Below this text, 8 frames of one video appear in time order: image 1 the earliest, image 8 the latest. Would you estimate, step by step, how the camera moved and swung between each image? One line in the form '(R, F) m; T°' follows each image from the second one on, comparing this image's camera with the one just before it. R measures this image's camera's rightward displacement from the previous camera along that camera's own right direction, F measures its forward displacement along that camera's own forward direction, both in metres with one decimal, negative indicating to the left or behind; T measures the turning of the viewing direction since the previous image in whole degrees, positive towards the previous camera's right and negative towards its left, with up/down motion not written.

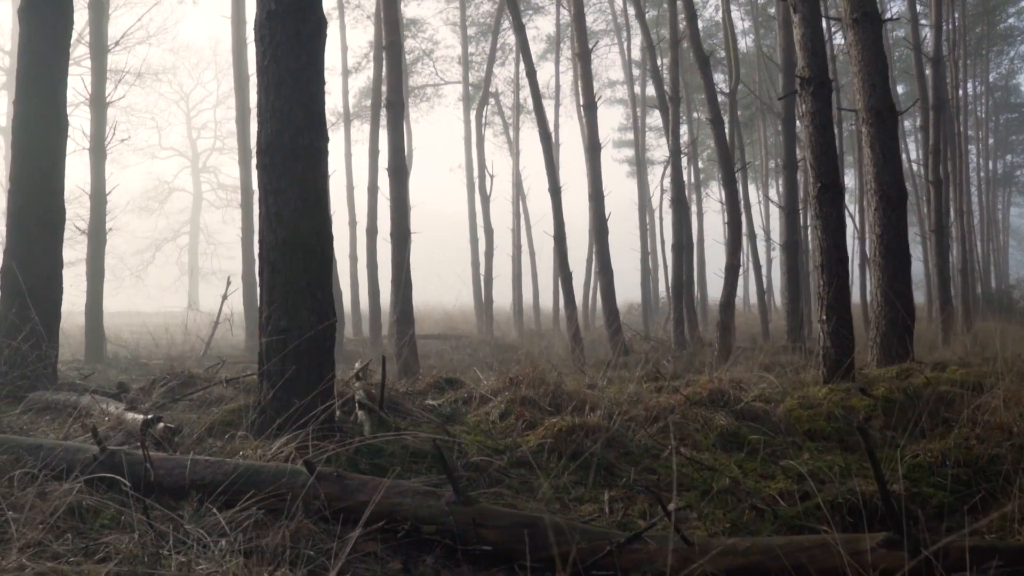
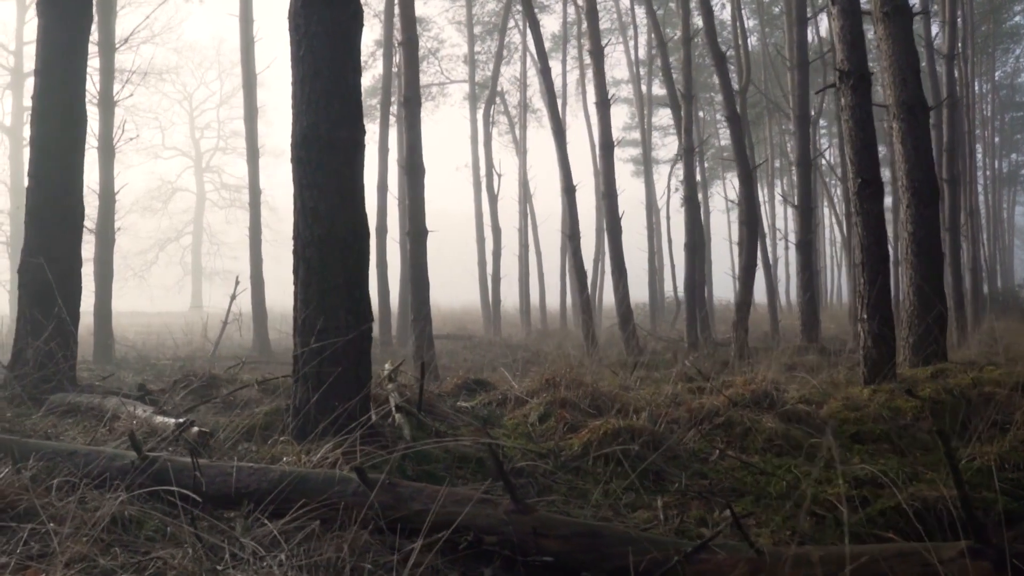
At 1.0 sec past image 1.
(-0.3, +0.2) m; 0°
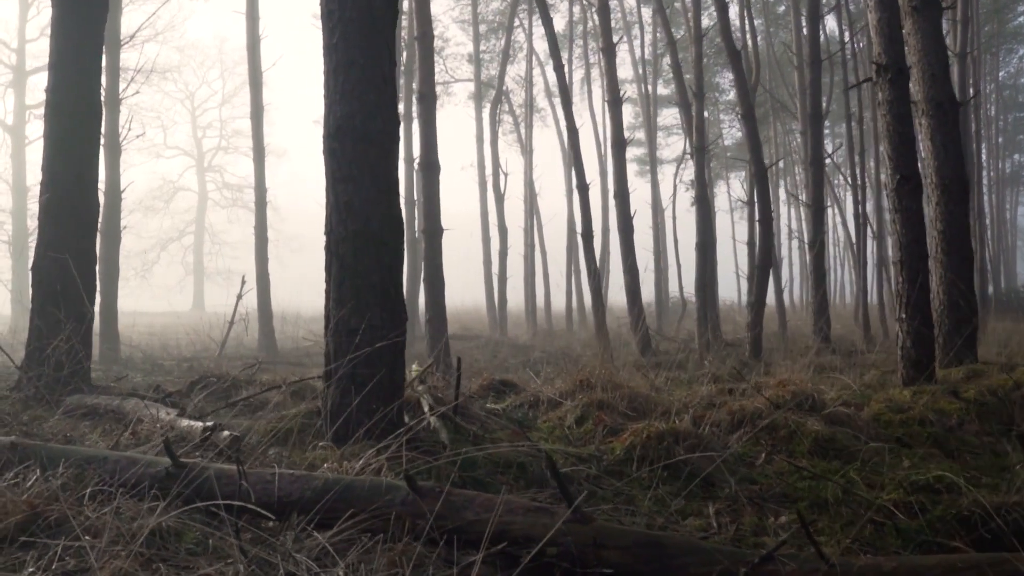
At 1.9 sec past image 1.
(-0.3, +0.2) m; 0°
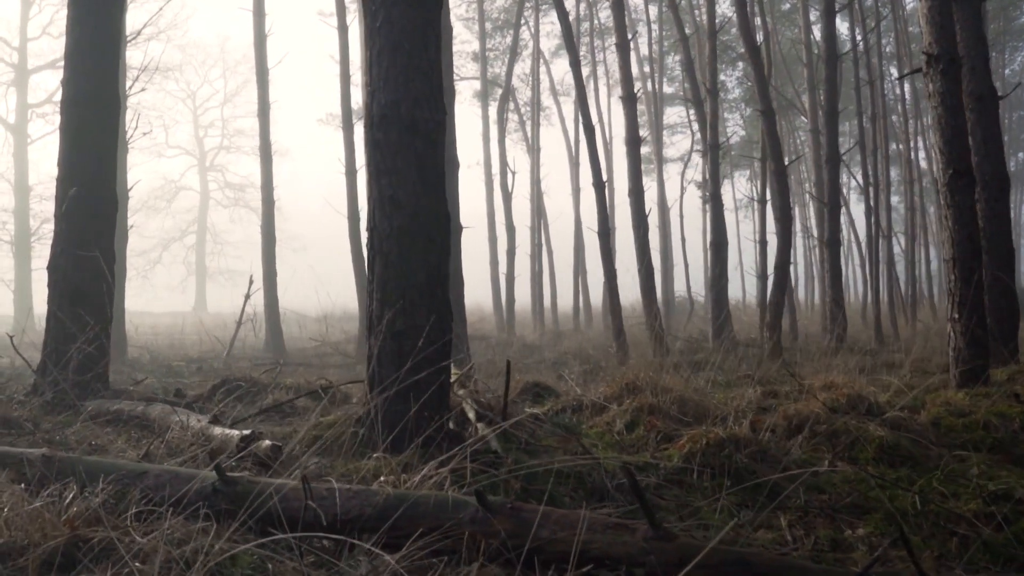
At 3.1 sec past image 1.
(-0.3, +0.3) m; 0°
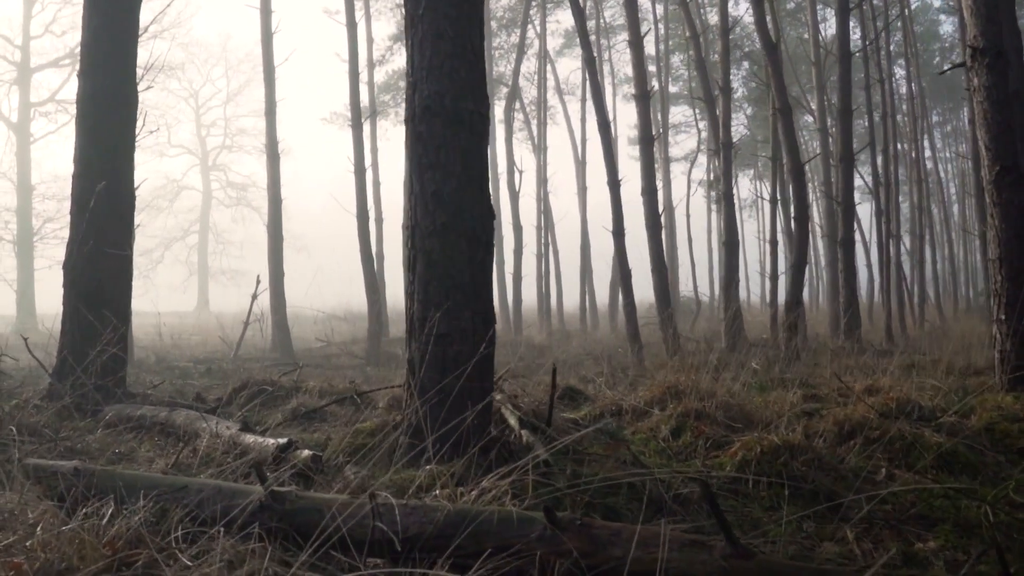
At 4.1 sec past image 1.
(-0.3, +0.2) m; 0°
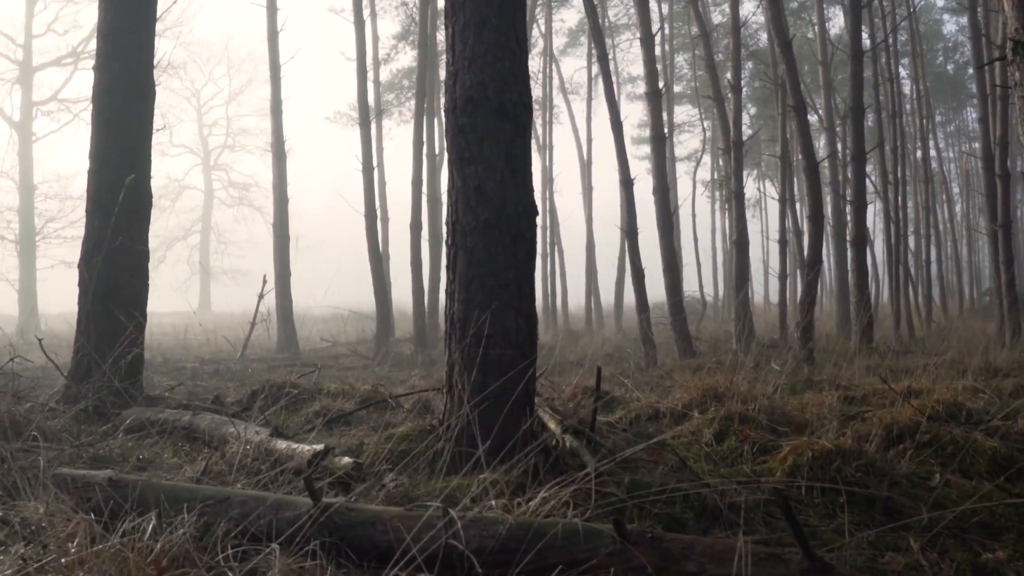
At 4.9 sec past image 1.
(-0.2, +0.2) m; 0°
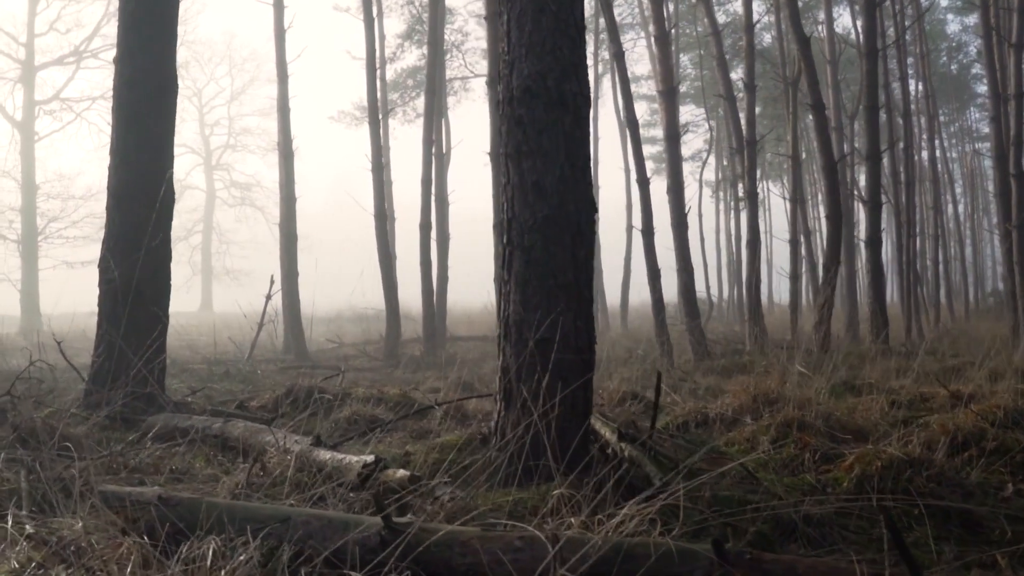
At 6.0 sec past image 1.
(-0.3, +0.2) m; 0°
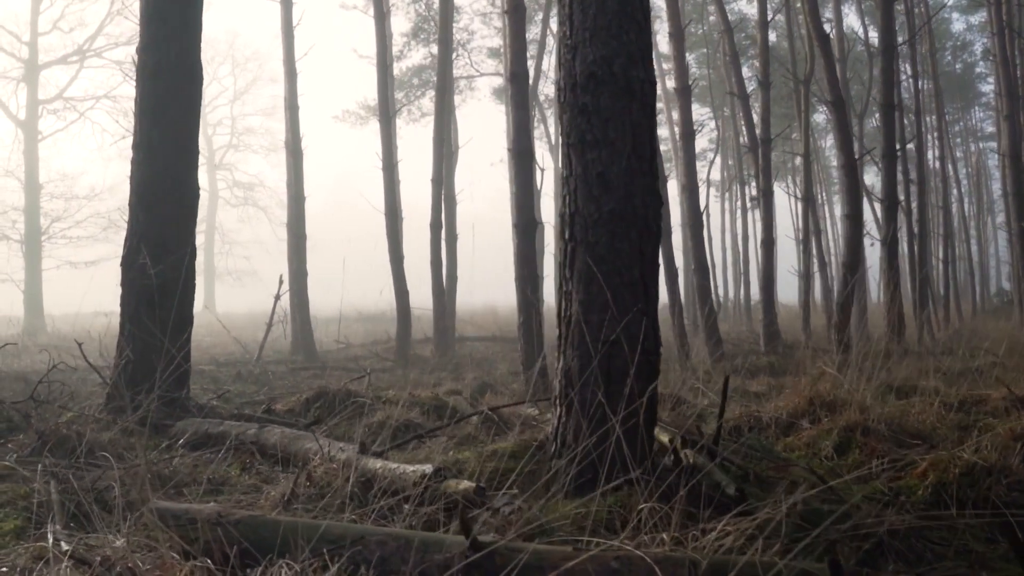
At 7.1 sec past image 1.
(-0.3, +0.2) m; 0°
